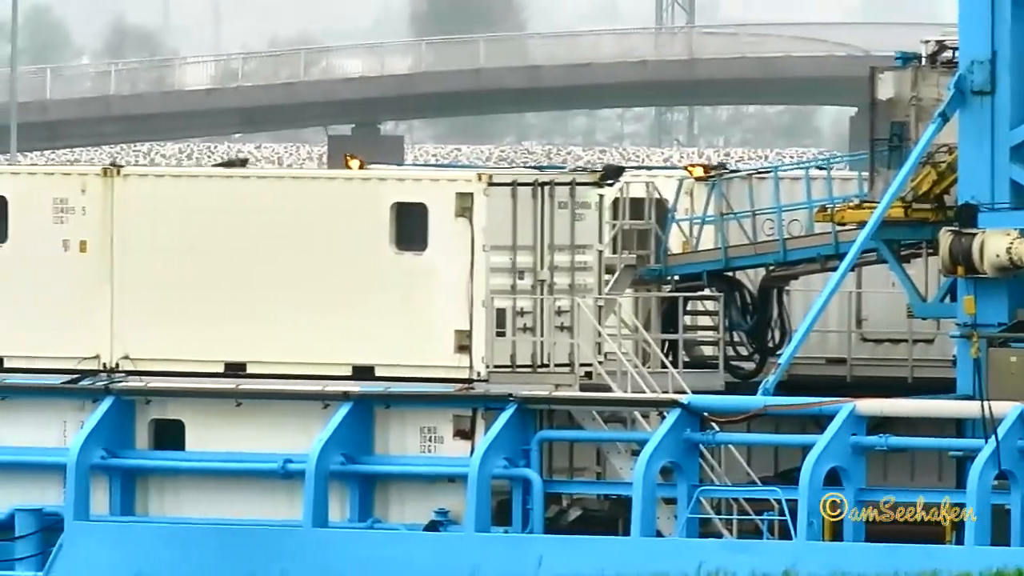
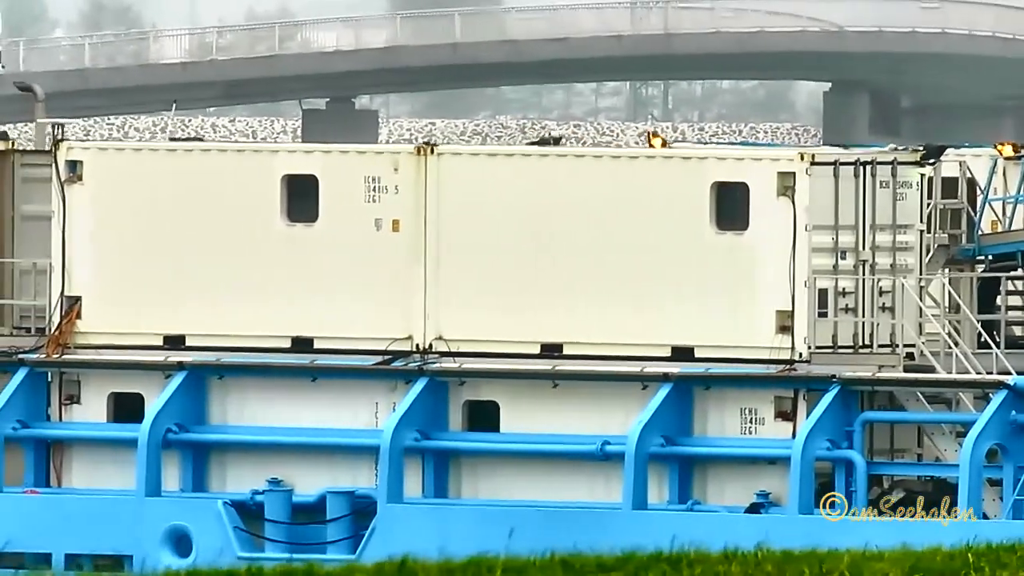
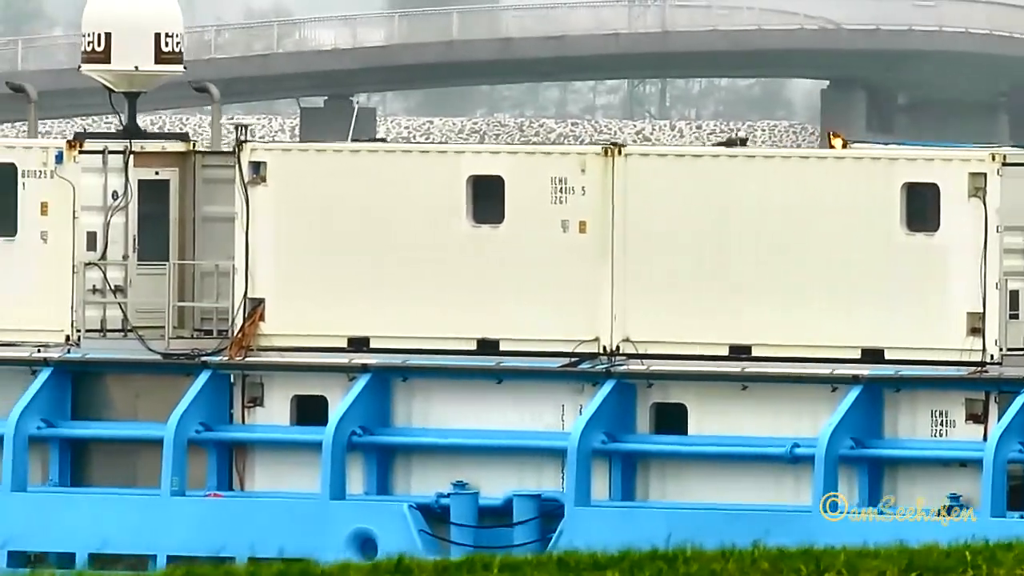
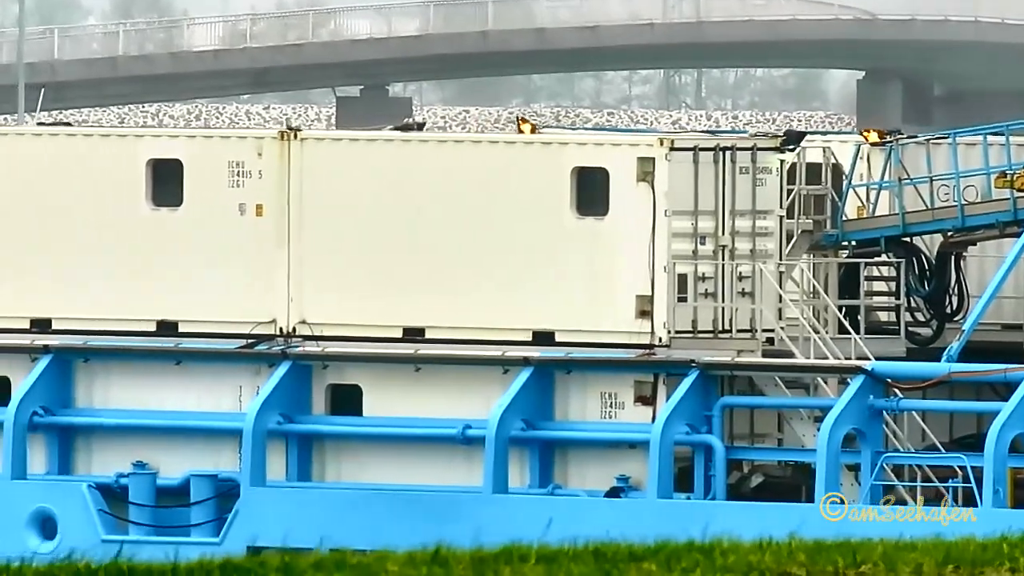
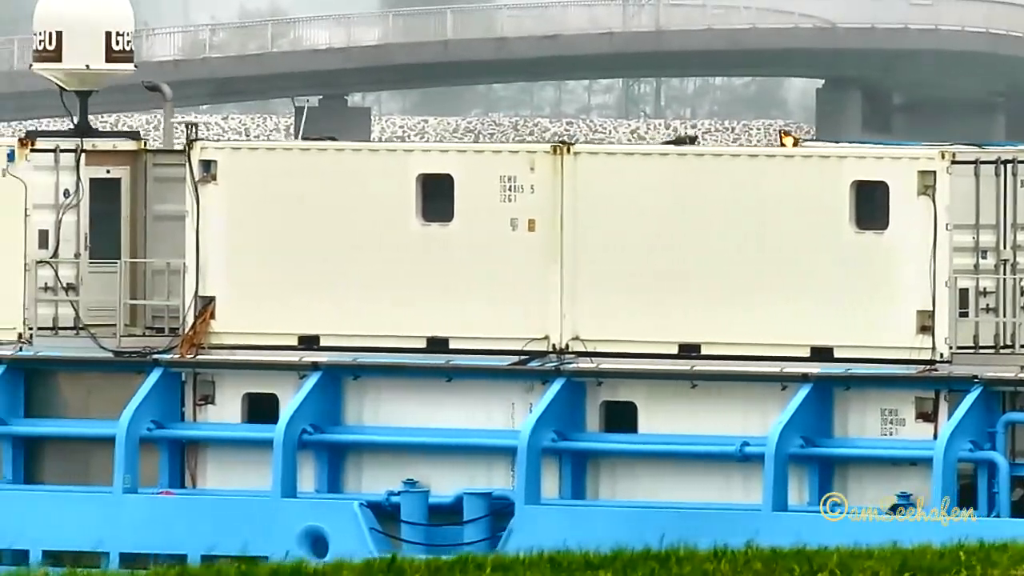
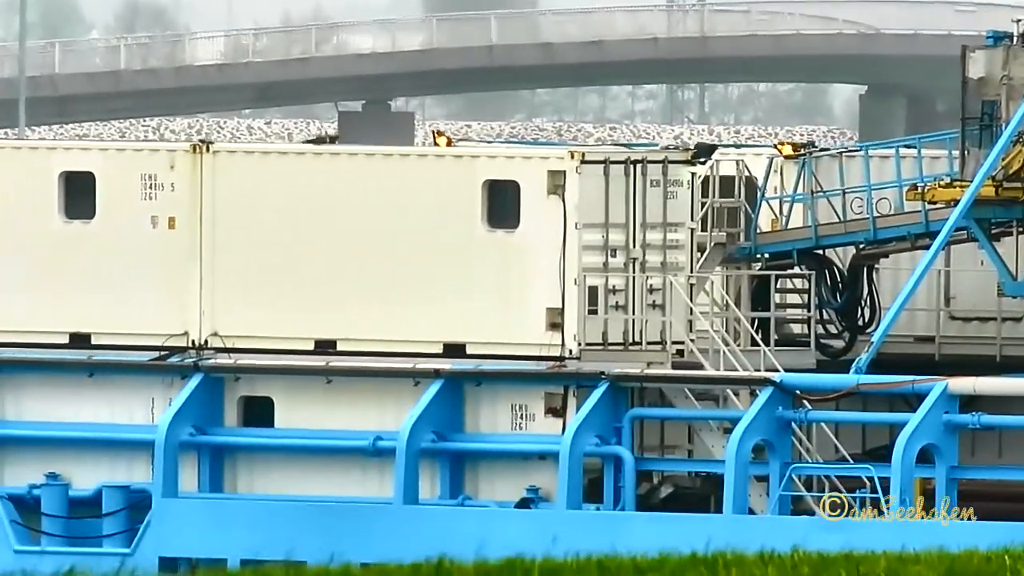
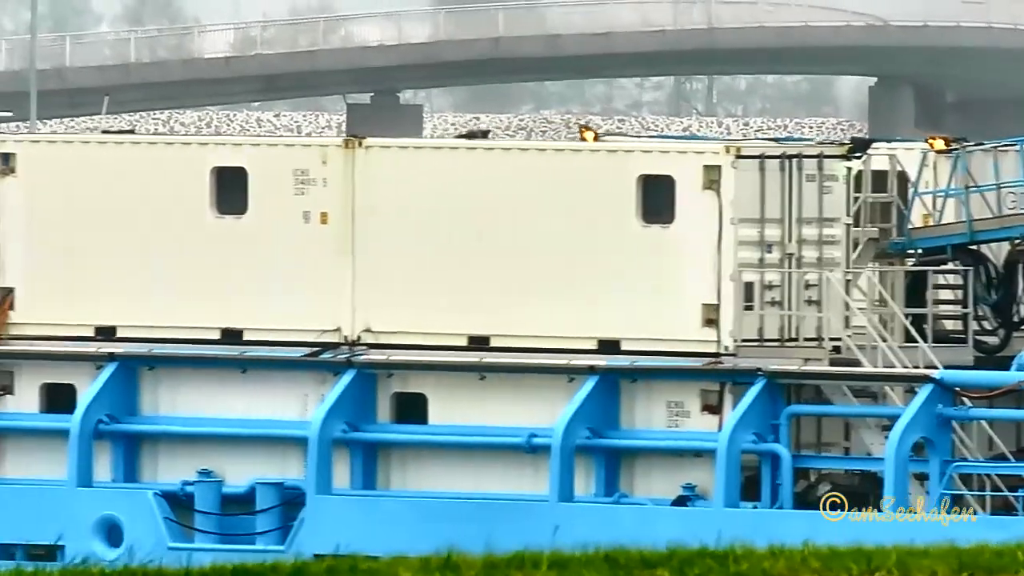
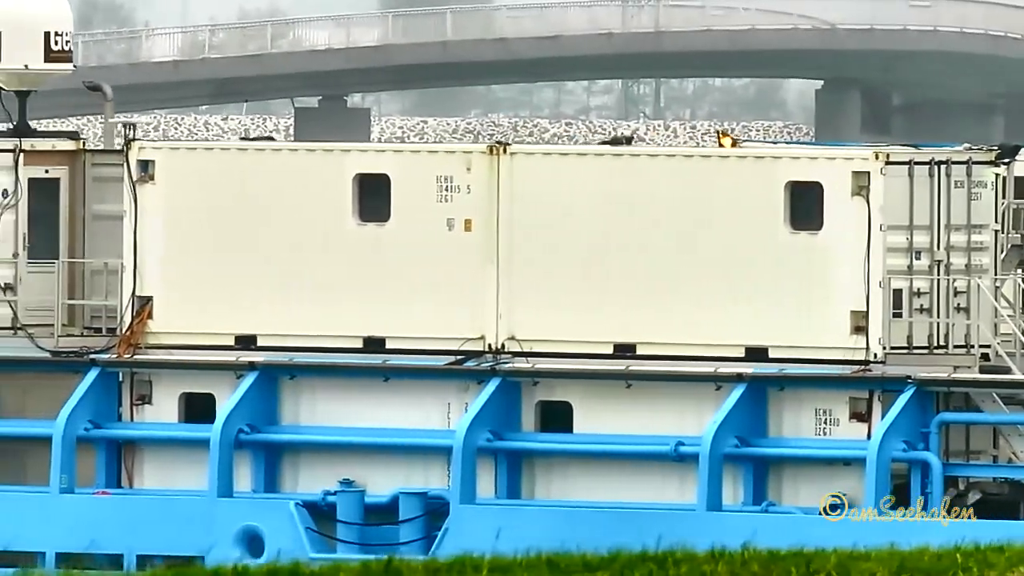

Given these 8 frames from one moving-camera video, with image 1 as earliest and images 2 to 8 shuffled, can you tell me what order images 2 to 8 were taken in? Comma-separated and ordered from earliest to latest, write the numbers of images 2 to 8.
6, 4, 7, 2, 8, 5, 3
